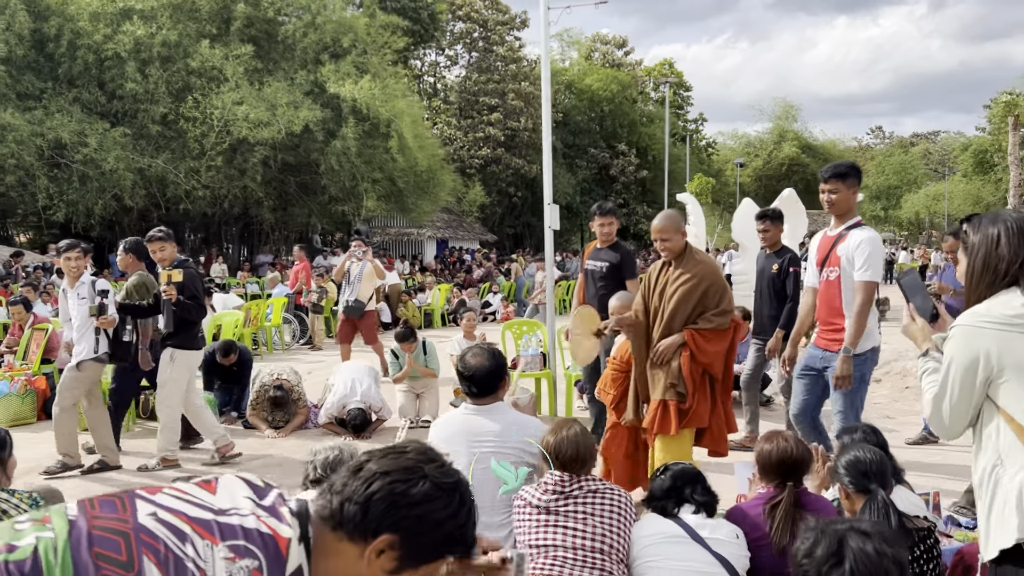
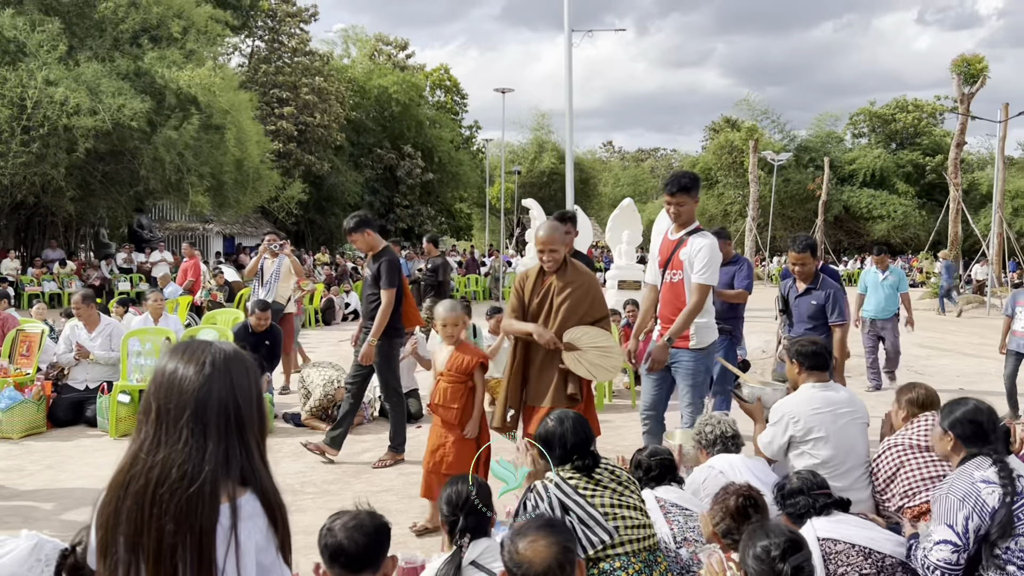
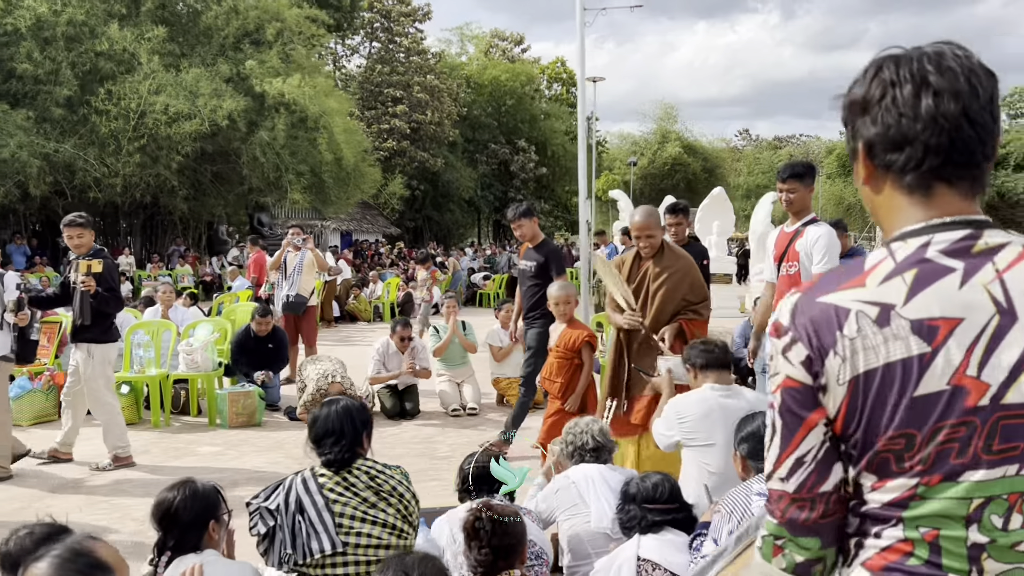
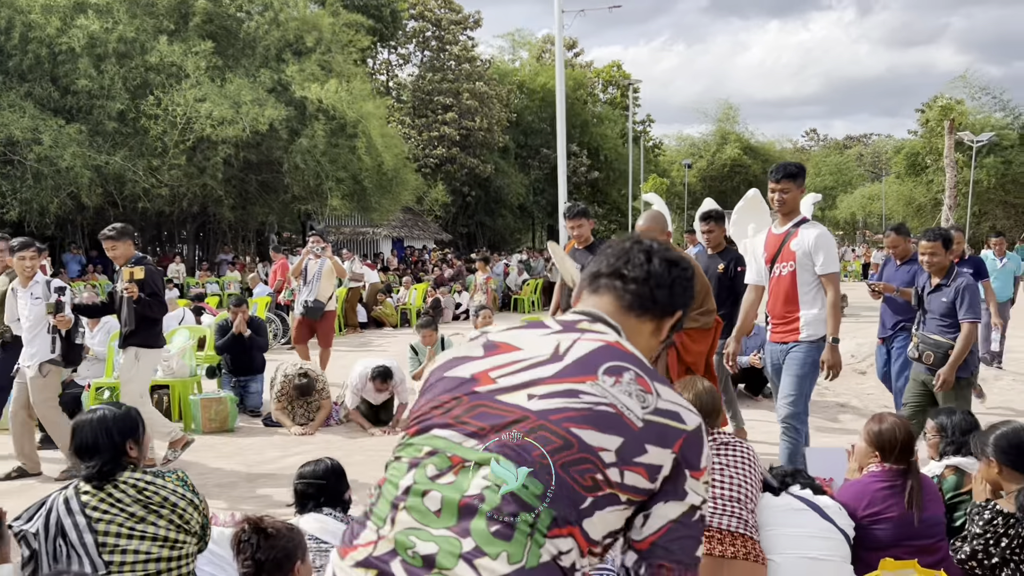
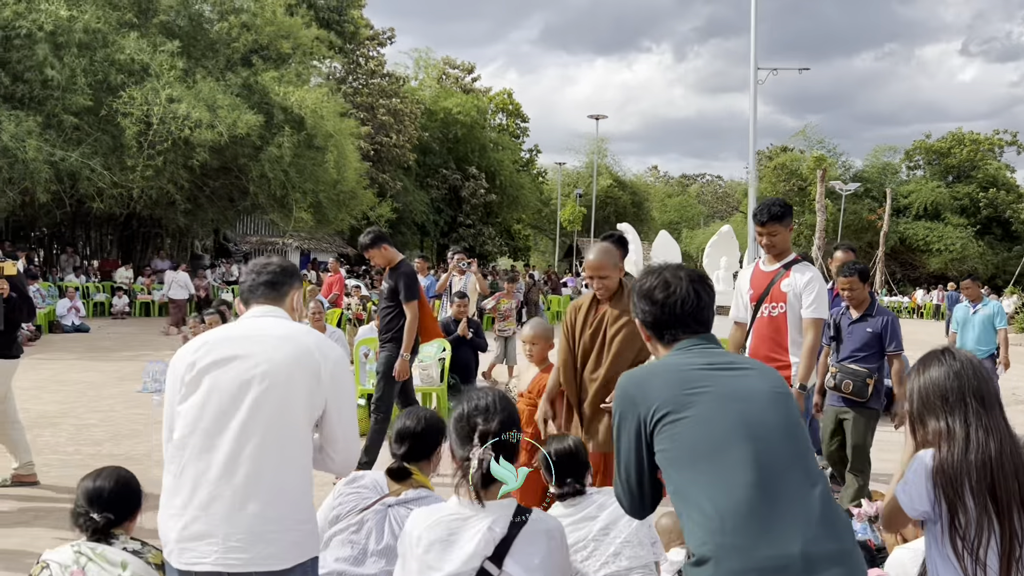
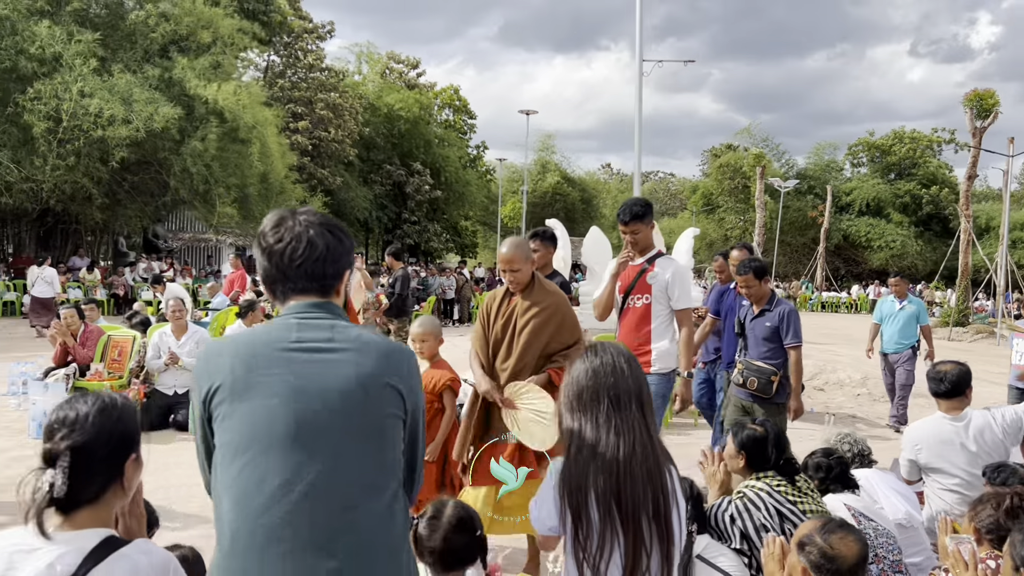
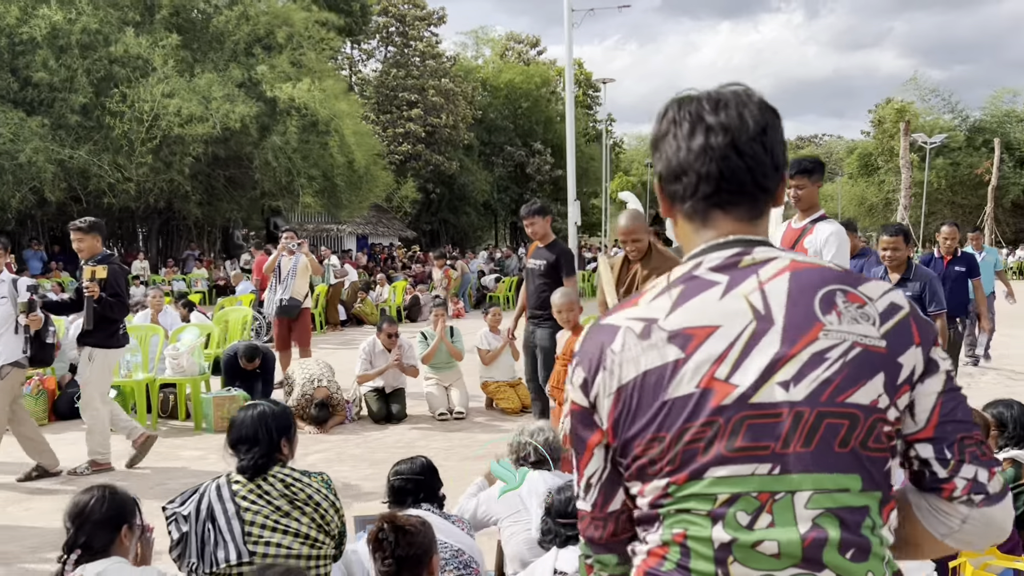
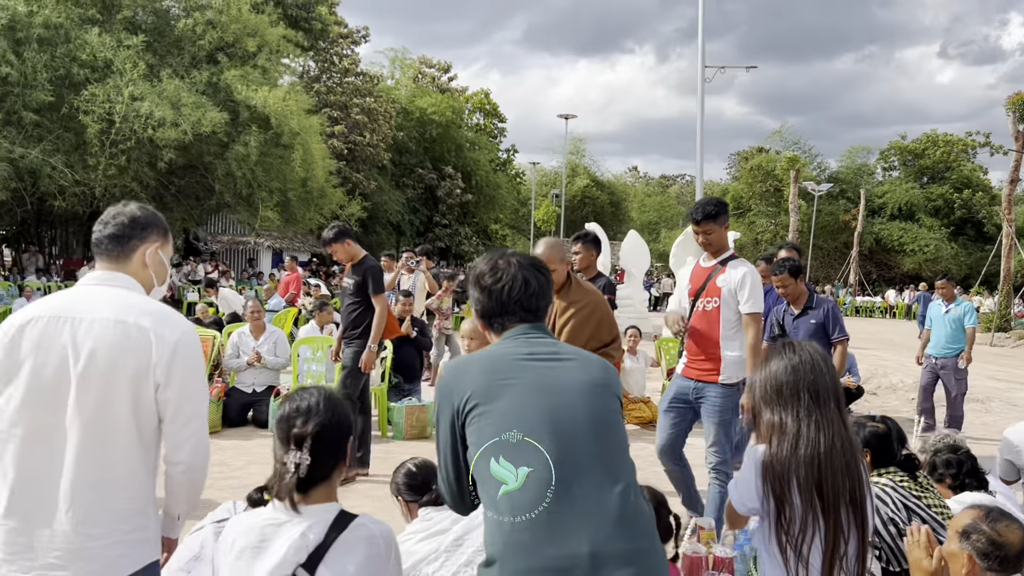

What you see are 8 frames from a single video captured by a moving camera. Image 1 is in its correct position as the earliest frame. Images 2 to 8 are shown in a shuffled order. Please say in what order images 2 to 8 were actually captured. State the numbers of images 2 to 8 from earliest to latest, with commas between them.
4, 7, 3, 2, 6, 8, 5
